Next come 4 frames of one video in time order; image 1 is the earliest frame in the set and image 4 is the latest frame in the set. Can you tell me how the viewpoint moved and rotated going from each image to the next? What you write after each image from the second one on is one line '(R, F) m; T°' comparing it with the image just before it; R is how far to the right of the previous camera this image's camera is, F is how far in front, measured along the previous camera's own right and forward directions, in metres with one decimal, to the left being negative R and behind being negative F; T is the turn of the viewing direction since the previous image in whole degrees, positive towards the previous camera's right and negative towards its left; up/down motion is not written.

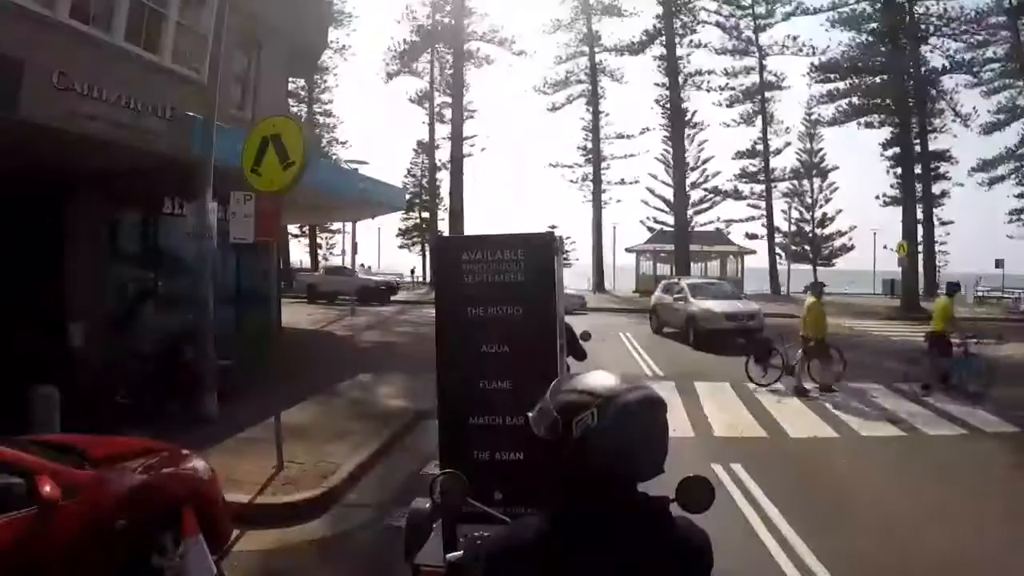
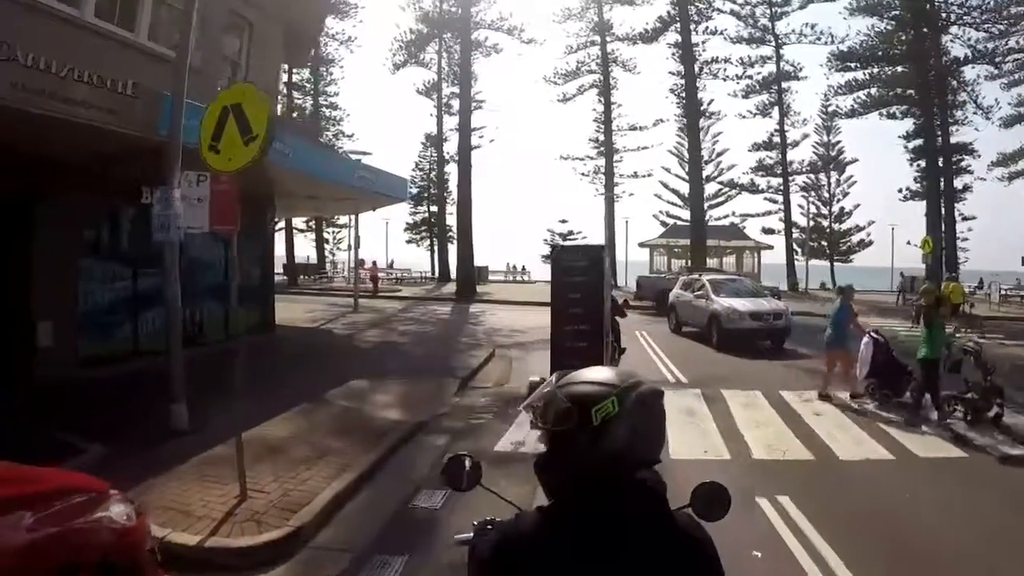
(0.0, +1.2) m; -1°
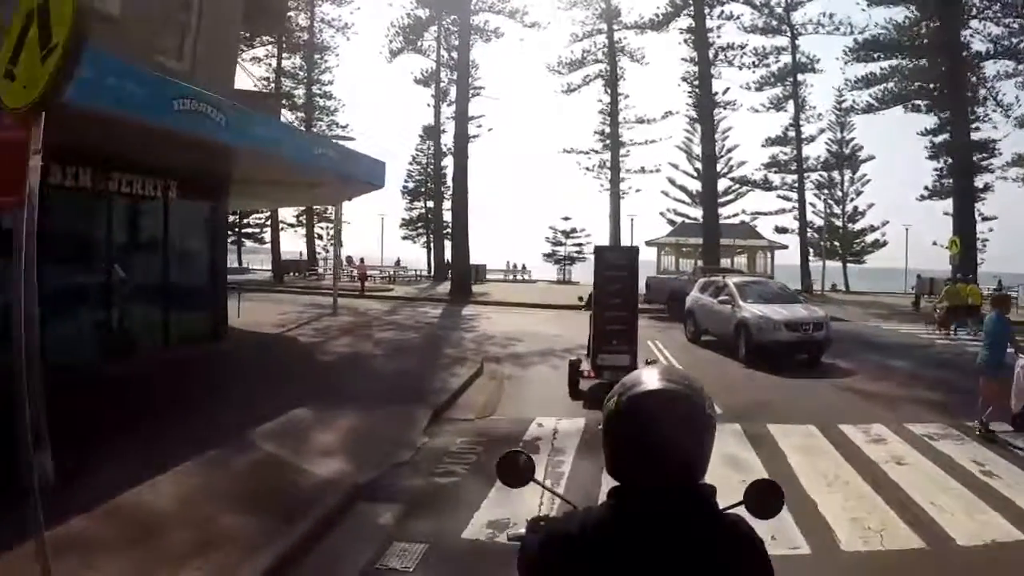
(+0.1, +2.4) m; 0°
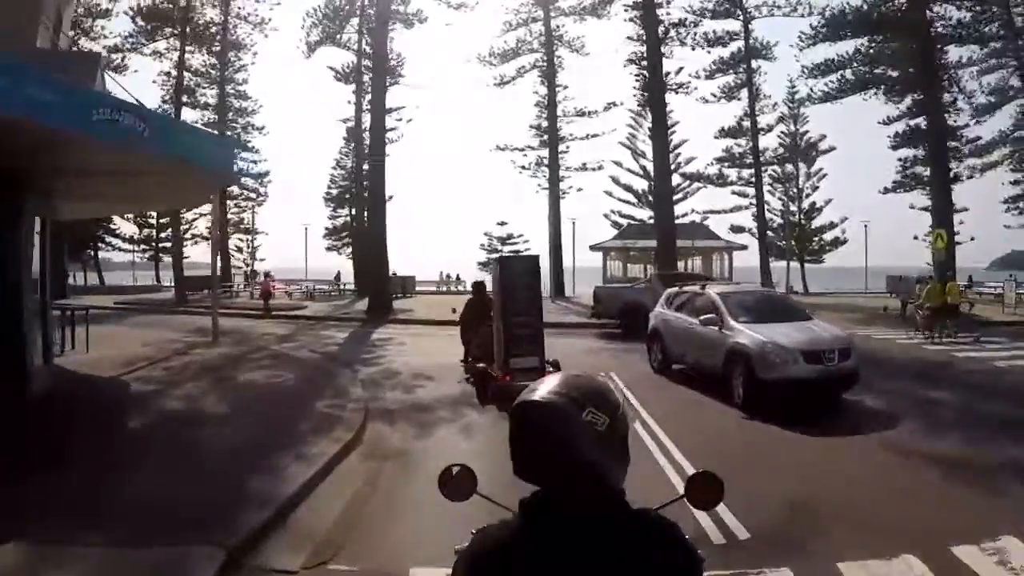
(+0.6, +4.2) m; +4°
